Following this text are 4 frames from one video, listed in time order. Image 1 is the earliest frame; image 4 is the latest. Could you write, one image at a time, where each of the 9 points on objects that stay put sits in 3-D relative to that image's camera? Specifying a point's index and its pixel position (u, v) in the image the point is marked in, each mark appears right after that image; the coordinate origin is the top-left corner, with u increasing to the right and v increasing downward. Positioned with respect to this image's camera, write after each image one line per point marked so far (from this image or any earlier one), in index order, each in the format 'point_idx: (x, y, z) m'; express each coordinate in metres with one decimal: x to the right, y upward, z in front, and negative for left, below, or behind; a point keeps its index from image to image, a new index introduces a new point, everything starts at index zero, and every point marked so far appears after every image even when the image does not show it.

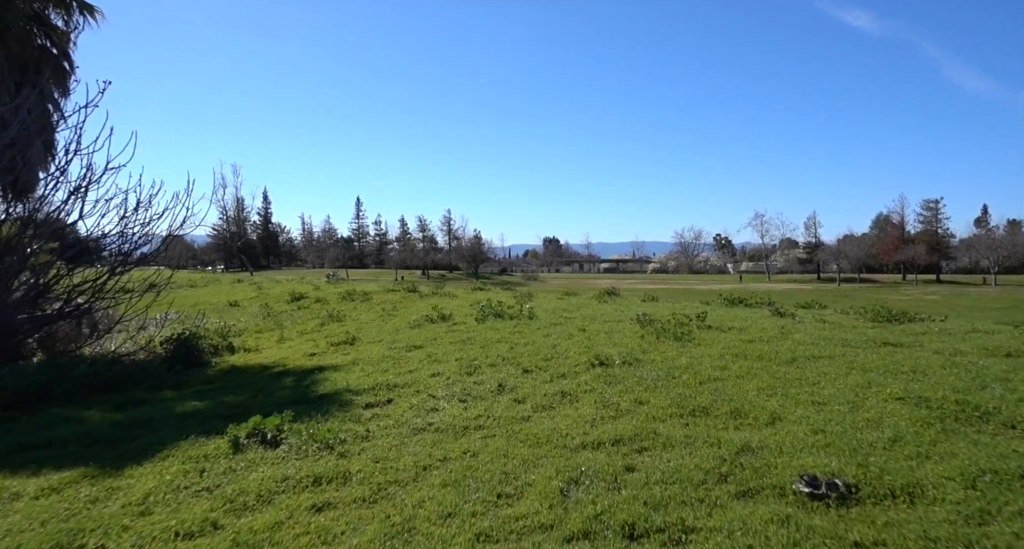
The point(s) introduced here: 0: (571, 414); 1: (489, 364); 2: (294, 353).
0: (+0.8, -1.8, +8.5) m
1: (-0.4, -1.7, +12.6) m
2: (-5.8, -2.1, +17.4) m
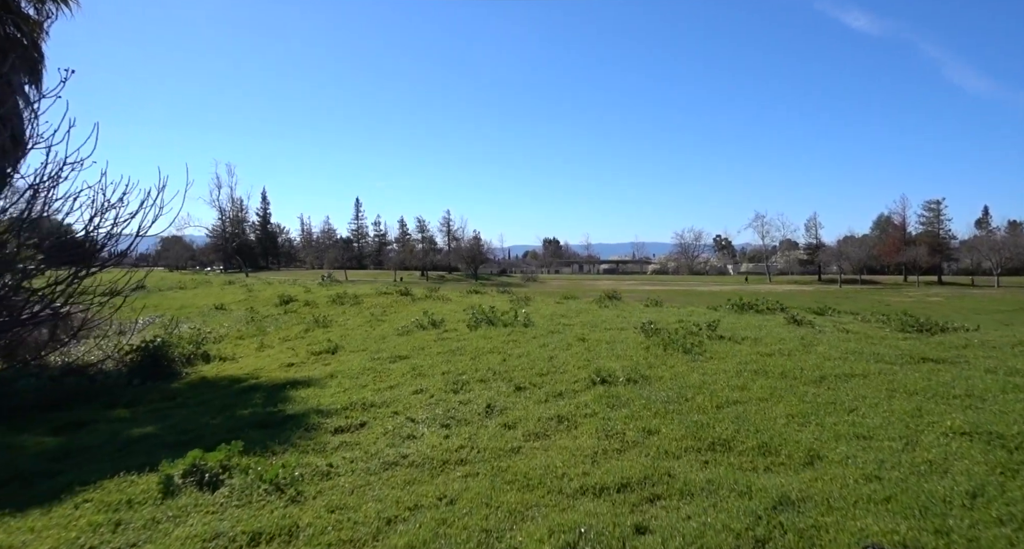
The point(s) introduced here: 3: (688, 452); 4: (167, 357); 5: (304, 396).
0: (+0.6, -1.9, +7.3) m
1: (-0.6, -1.8, +11.3) m
2: (-6.0, -2.2, +16.2) m
3: (+1.8, -1.8, +6.6) m
4: (-8.5, -2.0, +16.1) m
5: (-3.6, -2.1, +11.2) m
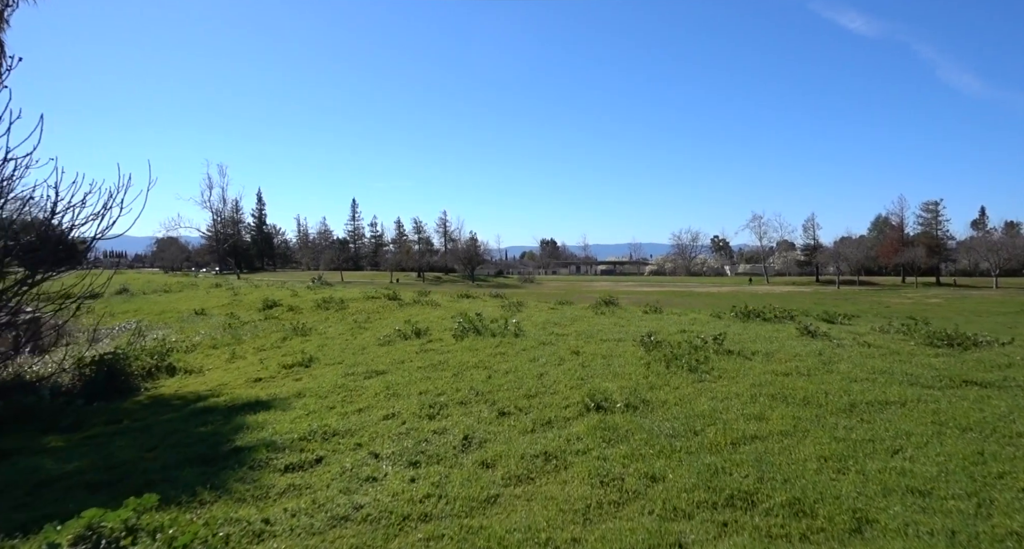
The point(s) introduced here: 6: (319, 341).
0: (+0.4, -2.0, +6.0) m
1: (-0.8, -2.0, +10.1) m
2: (-6.2, -2.3, +14.9) m
3: (+1.6, -1.9, +5.4) m
4: (-8.8, -2.2, +14.8) m
5: (-3.8, -2.2, +9.9) m
6: (-5.5, -1.9, +18.6) m
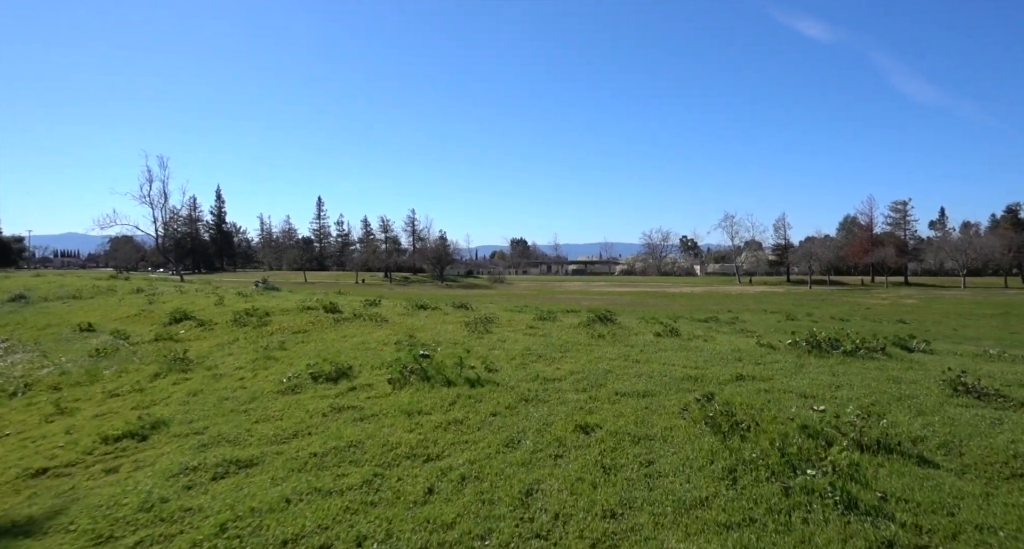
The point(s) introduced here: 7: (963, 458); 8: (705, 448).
0: (+0.3, -2.3, +0.5) m
1: (-1.1, -2.2, +4.5) m
2: (-6.8, -2.6, +9.1) m
3: (+1.5, -2.2, -0.1) m
4: (-9.3, -2.4, +8.9) m
5: (-4.1, -2.5, +4.3) m
6: (-6.2, -2.1, +12.8) m
7: (+4.1, -1.6, +5.8) m
8: (+1.9, -1.7, +6.4) m
